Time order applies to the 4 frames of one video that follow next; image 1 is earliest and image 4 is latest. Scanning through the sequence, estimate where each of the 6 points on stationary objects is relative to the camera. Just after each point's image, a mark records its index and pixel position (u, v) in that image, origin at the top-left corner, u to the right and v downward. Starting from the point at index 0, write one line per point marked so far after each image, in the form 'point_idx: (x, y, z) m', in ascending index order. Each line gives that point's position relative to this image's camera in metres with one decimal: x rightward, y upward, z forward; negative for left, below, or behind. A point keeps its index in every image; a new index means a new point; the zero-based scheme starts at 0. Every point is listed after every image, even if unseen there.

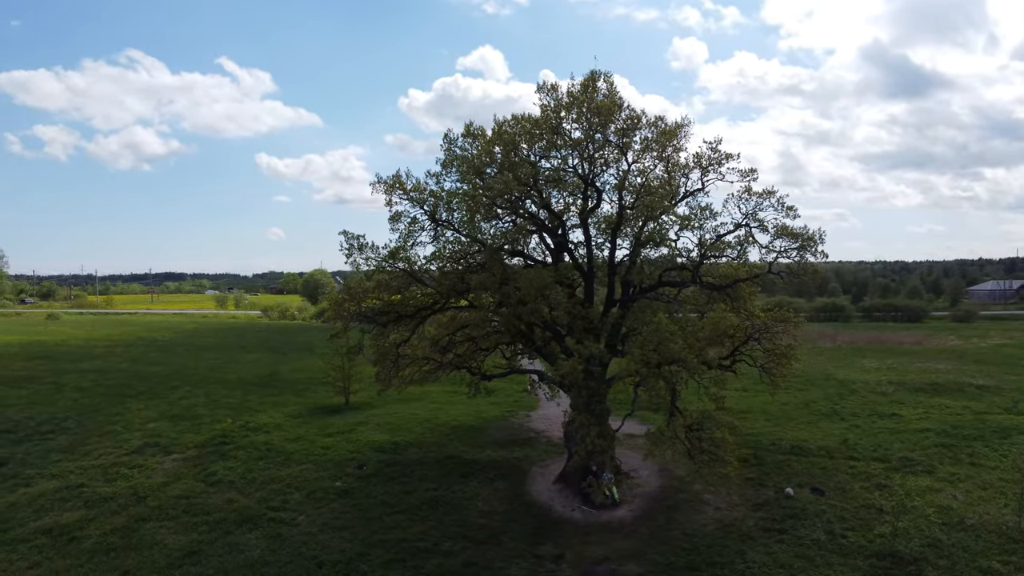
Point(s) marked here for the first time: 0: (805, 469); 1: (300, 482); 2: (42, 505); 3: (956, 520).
0: (+6.8, -4.2, +18.7) m
1: (-5.0, -4.6, +18.9) m
2: (-10.6, -4.9, +18.0) m
3: (+8.6, -4.5, +15.5) m
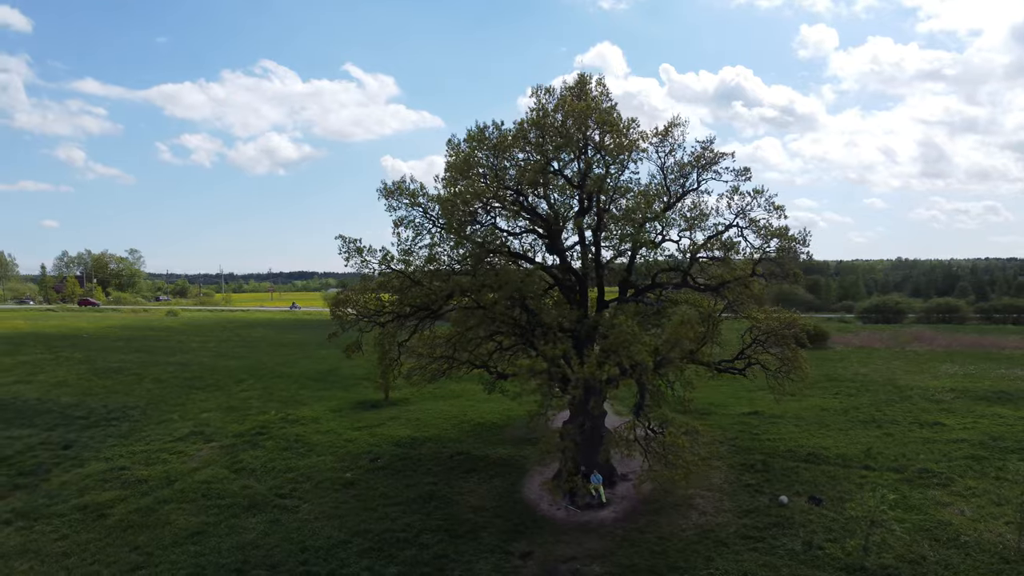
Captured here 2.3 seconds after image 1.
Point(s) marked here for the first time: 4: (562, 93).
0: (+6.8, -4.3, +18.1) m
1: (-5.0, -4.6, +20.0) m
2: (-10.6, -4.9, +19.9) m
3: (+8.0, -4.5, +14.6) m
4: (+1.1, +4.3, +17.6) m
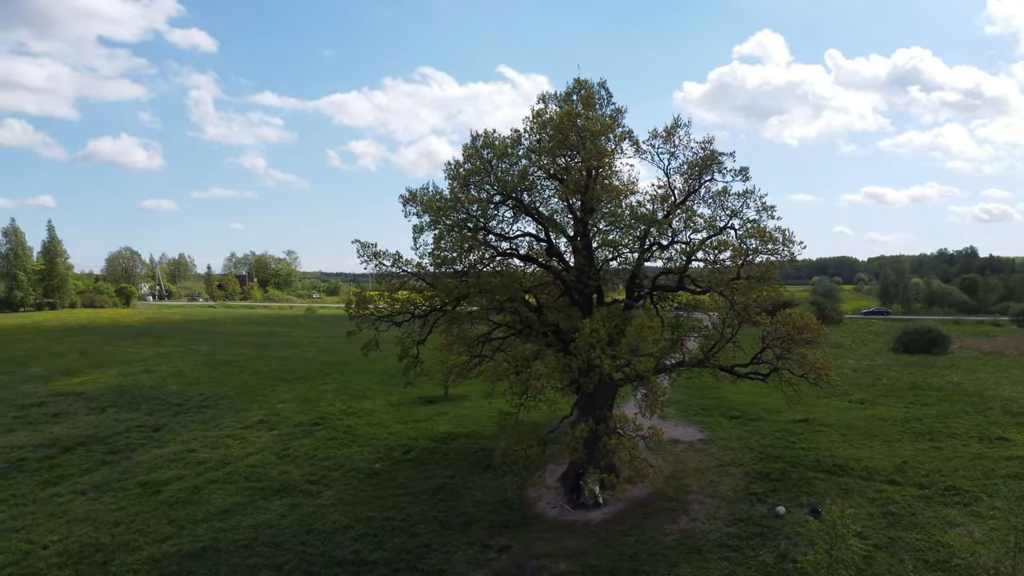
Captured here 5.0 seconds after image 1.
0: (+6.8, -4.3, +17.3) m
1: (-4.4, -4.6, +21.4) m
2: (-9.9, -4.9, +22.4) m
3: (+7.3, -4.6, +13.6) m
4: (+1.1, +4.3, +17.9) m
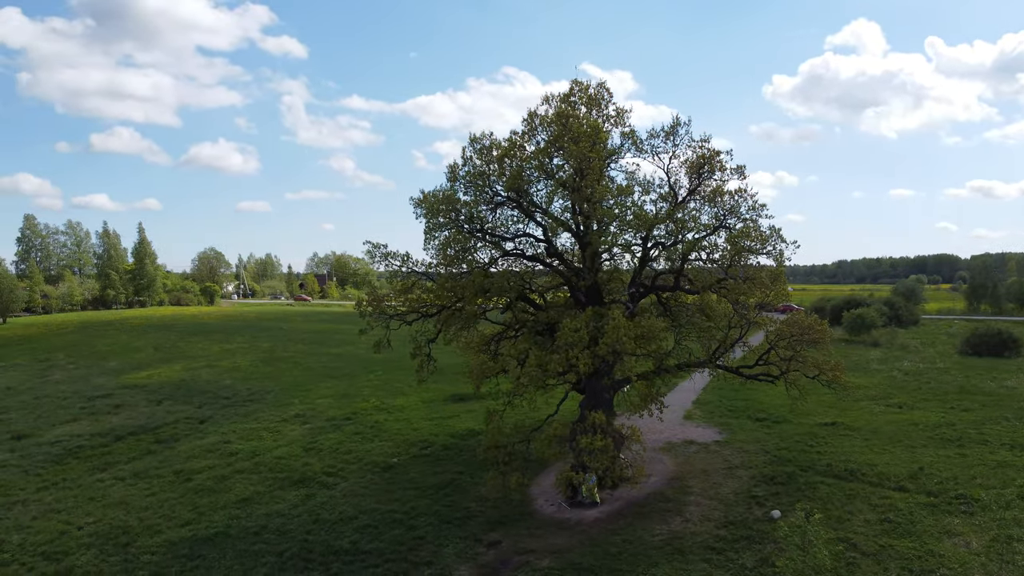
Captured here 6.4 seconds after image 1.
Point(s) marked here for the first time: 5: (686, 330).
0: (+6.7, -4.3, +16.9) m
1: (-4.0, -4.6, +22.1) m
2: (-9.4, -4.9, +23.7) m
3: (+6.8, -4.6, +13.2) m
4: (+1.1, +4.3, +18.1) m
5: (+3.9, -1.0, +18.1) m
